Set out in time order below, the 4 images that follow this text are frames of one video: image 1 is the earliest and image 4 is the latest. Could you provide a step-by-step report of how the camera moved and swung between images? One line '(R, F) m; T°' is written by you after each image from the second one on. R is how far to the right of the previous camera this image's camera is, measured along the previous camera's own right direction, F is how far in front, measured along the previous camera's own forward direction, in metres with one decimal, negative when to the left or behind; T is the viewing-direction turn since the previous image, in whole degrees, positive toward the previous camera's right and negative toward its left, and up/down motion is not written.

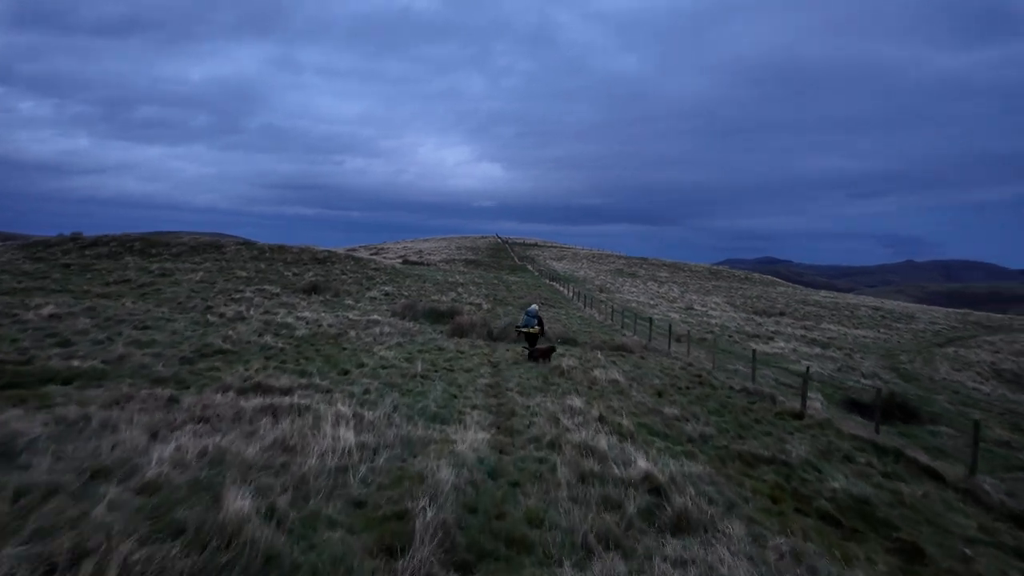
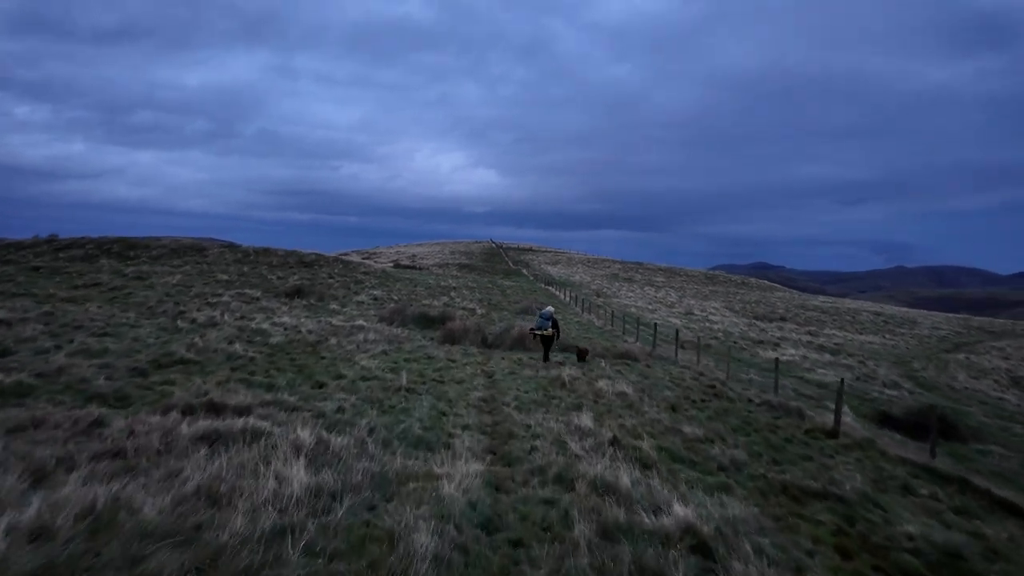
(-0.1, +1.4) m; +1°
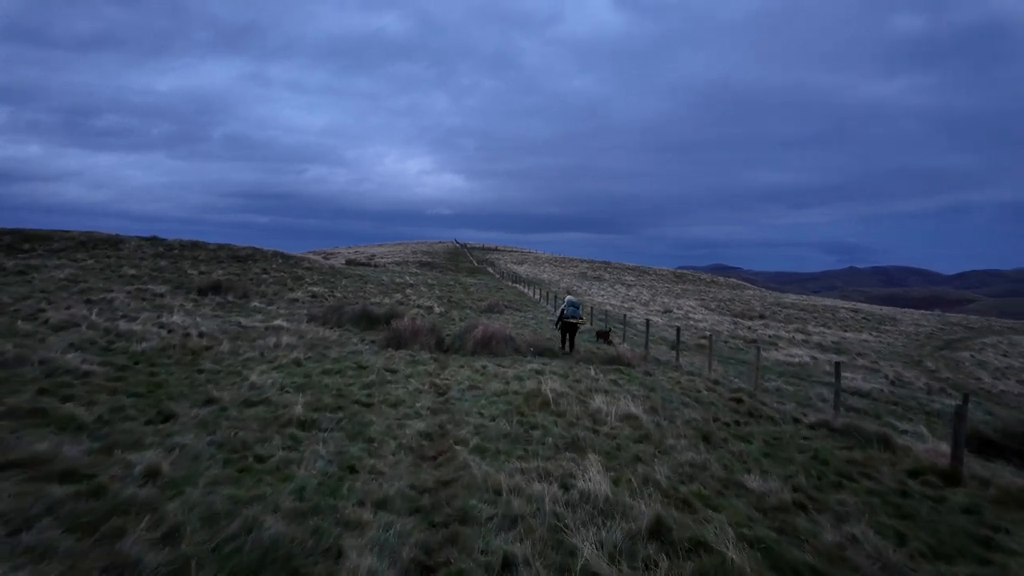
(+0.1, +3.9) m; +3°
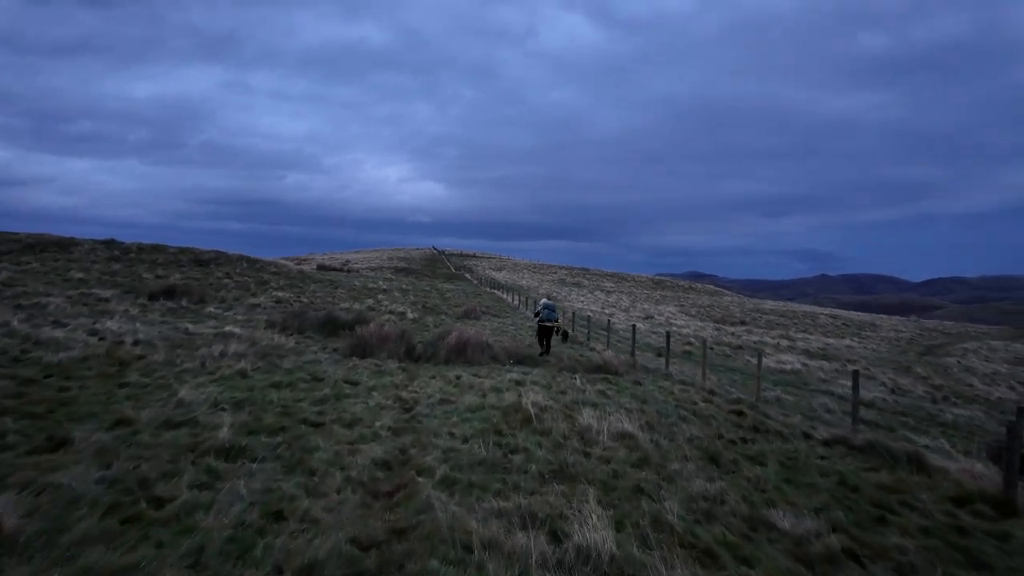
(0.0, +1.2) m; +2°
